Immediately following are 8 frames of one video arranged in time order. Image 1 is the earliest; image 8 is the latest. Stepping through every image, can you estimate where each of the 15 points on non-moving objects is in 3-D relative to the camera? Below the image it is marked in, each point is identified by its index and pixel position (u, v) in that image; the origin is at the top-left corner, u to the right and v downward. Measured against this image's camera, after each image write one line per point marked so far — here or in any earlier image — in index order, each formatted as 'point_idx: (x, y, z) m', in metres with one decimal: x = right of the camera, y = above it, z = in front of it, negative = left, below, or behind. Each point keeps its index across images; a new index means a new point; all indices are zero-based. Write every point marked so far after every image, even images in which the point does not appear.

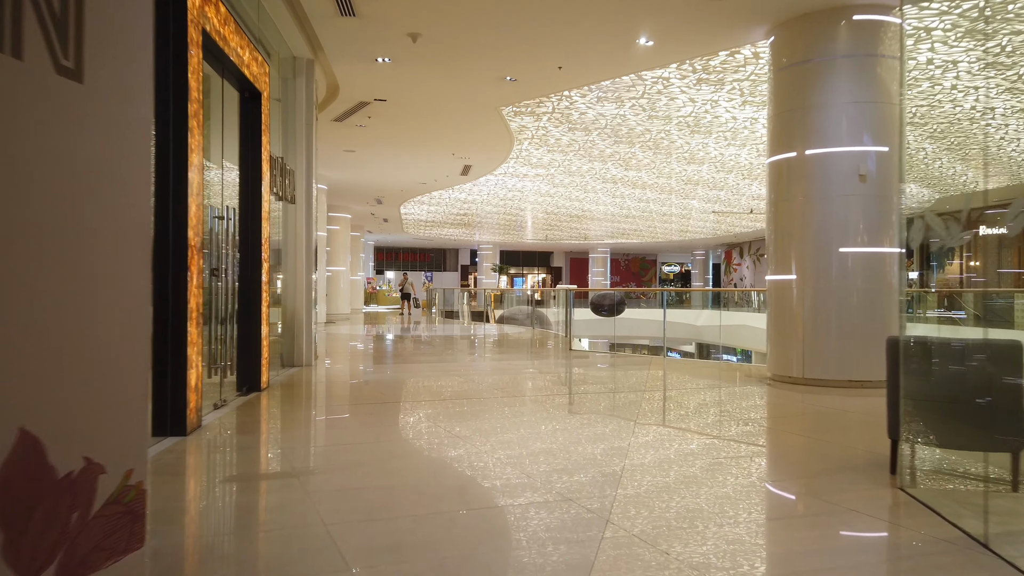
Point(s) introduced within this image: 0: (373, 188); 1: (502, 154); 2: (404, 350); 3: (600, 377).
0: (-3.0, +2.1, +15.9) m
1: (-0.2, +2.2, +12.1) m
2: (-1.7, -1.0, +12.5) m
3: (+1.1, -1.0, +9.3) m
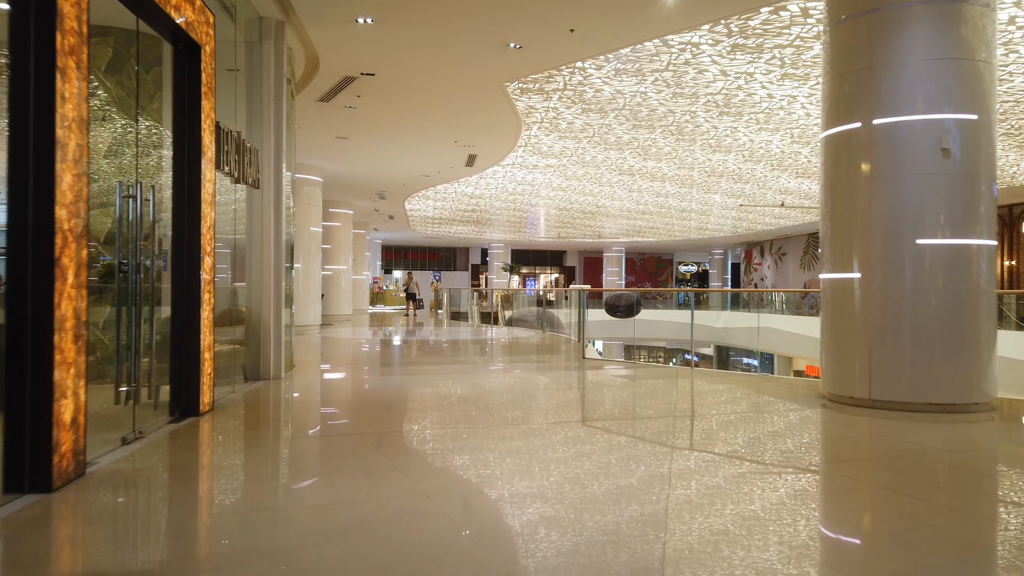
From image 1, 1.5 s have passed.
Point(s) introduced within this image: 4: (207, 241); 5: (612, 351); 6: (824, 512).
0: (-2.8, +2.1, +14.9) m
1: (-0.1, +2.2, +11.0) m
2: (-1.6, -1.0, +11.4) m
3: (+1.1, -1.0, +8.2) m
4: (-1.8, +0.3, +4.4) m
5: (+1.3, -0.8, +9.8) m
6: (+1.4, -1.0, +3.2) m
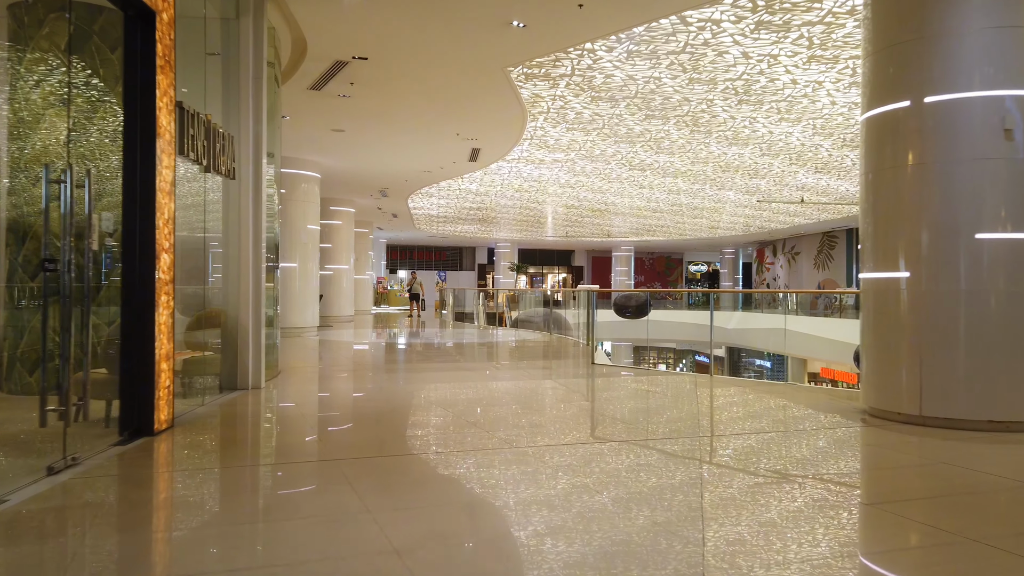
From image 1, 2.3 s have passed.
0: (-2.7, +2.1, +14.4) m
1: (0.0, +2.1, +10.5) m
2: (-1.5, -1.0, +10.9) m
3: (+1.2, -1.0, +7.7) m
4: (-1.8, +0.3, +3.9) m
5: (+1.3, -0.8, +9.2) m
6: (+1.4, -1.0, +2.7) m
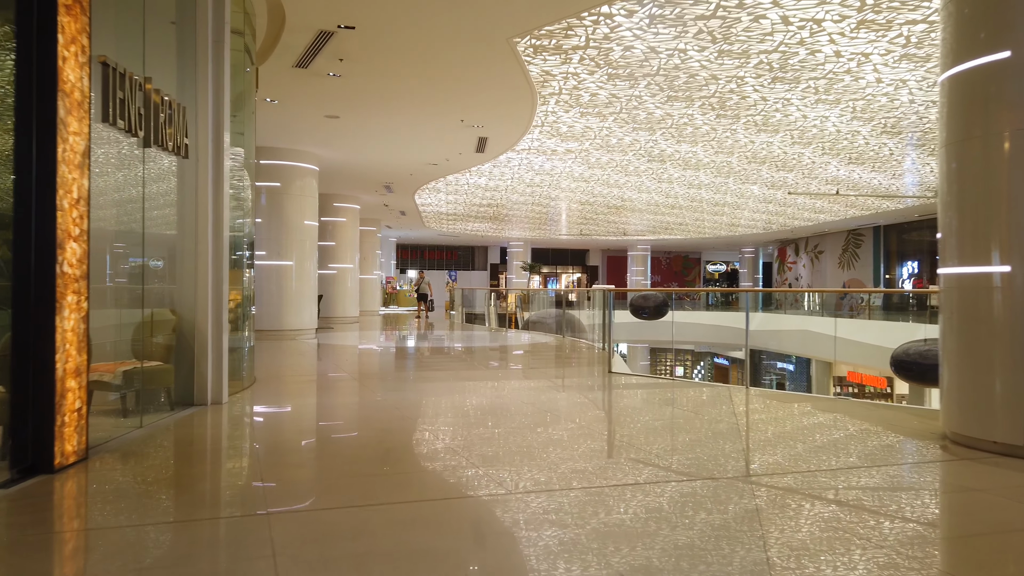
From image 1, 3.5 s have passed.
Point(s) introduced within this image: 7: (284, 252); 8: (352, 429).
0: (-2.5, +2.1, +13.6) m
1: (+0.1, +2.2, +9.6) m
2: (-1.4, -1.0, +10.1) m
3: (+1.3, -1.0, +6.8) m
4: (-1.8, +0.3, +3.1) m
5: (+1.4, -0.8, +8.4) m
6: (+1.3, -1.0, +1.8) m
7: (-3.5, +0.6, +11.4) m
8: (-1.1, -0.9, +4.8) m
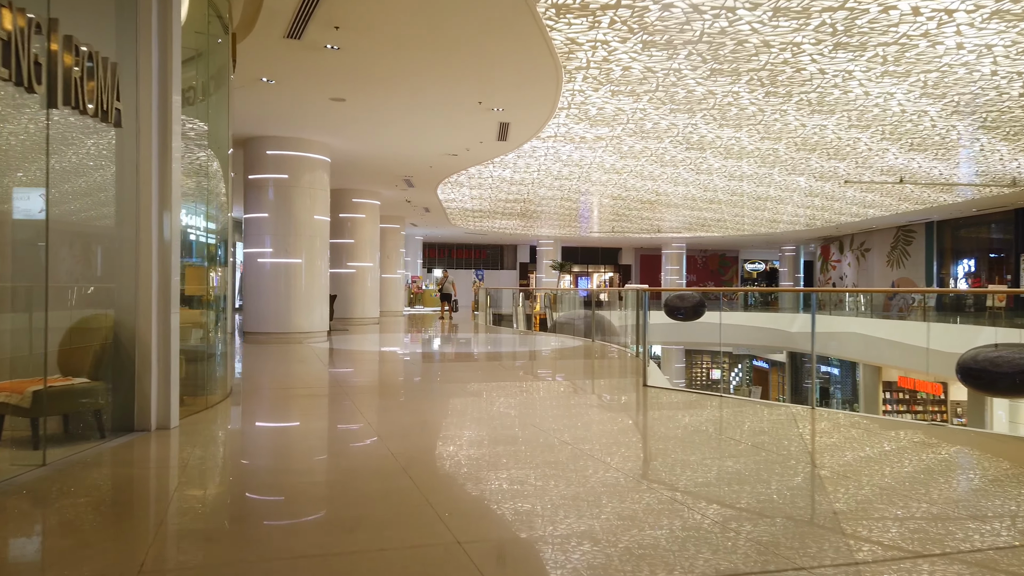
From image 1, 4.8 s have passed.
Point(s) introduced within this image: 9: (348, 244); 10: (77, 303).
0: (-2.0, +2.1, +12.8) m
1: (+0.4, +2.2, +8.7) m
2: (-1.1, -1.0, +9.3) m
3: (+1.4, -1.0, +5.8) m
4: (-1.8, +0.3, +2.2) m
5: (+1.6, -0.8, +7.4) m
6: (+1.3, -1.0, +0.9) m
7: (-3.2, +0.6, +10.7) m
8: (-1.0, -0.9, +3.9) m
9: (-3.4, +0.9, +15.5) m
10: (-2.0, -0.1, +3.6) m
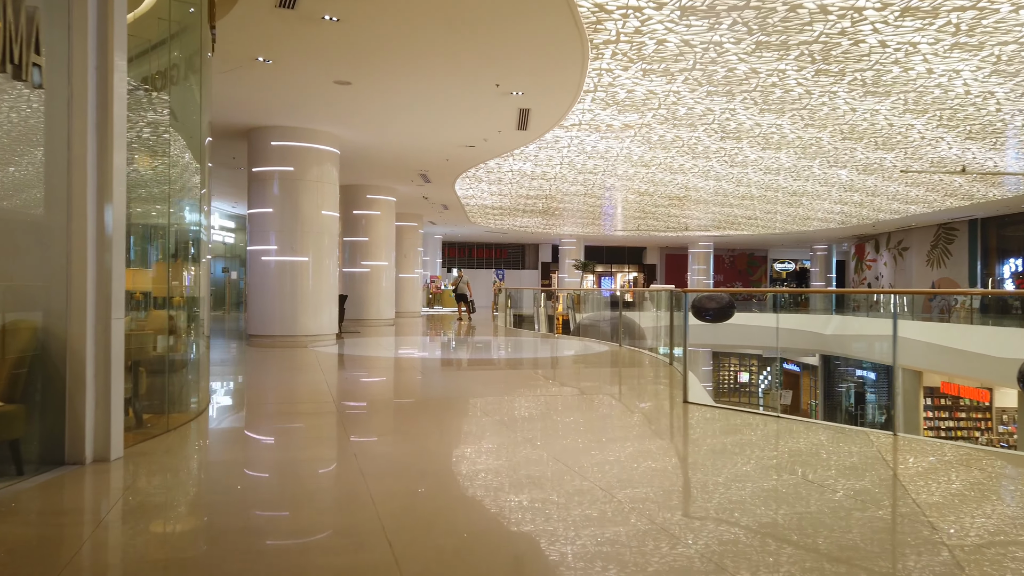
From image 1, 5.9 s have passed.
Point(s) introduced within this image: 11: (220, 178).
0: (-1.7, +2.1, +12.1) m
1: (+0.6, +2.2, +8.0) m
2: (-0.9, -1.0, +8.5) m
3: (+1.5, -1.0, +5.1) m
4: (-1.8, +0.3, +1.6) m
5: (+1.8, -0.8, +6.6) m
6: (+1.2, -1.0, +0.1) m
7: (-2.9, +0.6, +10.0) m
8: (-0.9, -0.9, +3.2) m
9: (-3.0, +0.9, +14.8) m
10: (-2.0, -0.1, +2.9) m
11: (-5.3, +2.0, +13.5) m
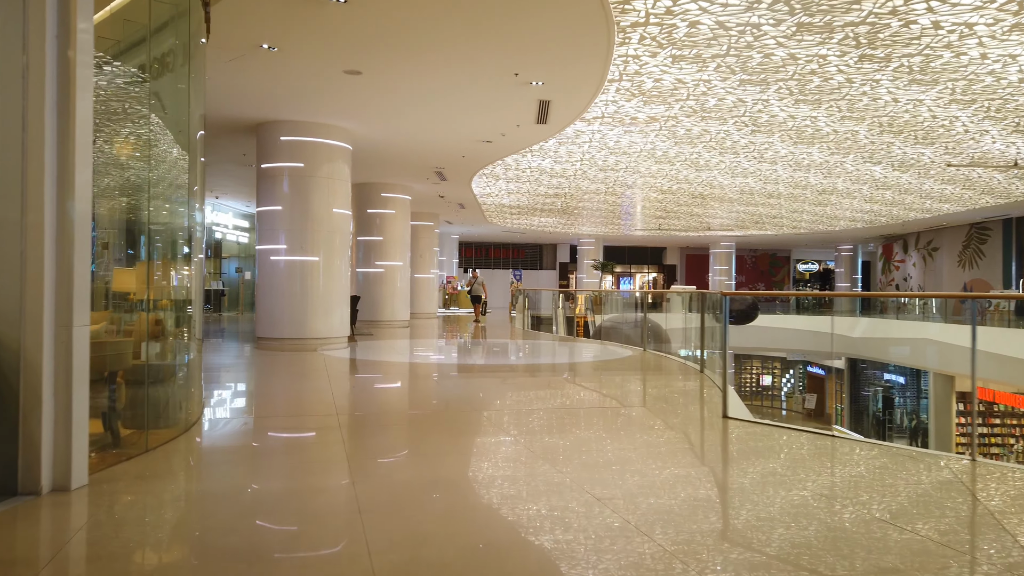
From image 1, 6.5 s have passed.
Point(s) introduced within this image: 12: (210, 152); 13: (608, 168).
0: (-1.4, +2.1, +11.7) m
1: (+0.8, +2.1, +7.5) m
2: (-0.7, -1.0, +8.1) m
3: (+1.7, -1.0, +4.6) m
4: (-1.7, +0.3, +1.1) m
5: (+2.0, -0.8, +6.1) m
6: (+1.3, -1.0, -0.4) m
7: (-2.6, +0.5, +9.6) m
8: (-0.8, -0.9, +2.8) m
9: (-2.6, +0.9, +14.4) m
10: (-1.9, -0.1, +2.5) m
11: (-5.0, +2.0, +13.2) m
12: (-4.6, +2.1, +11.2) m
13: (+1.8, +2.2, +13.5) m
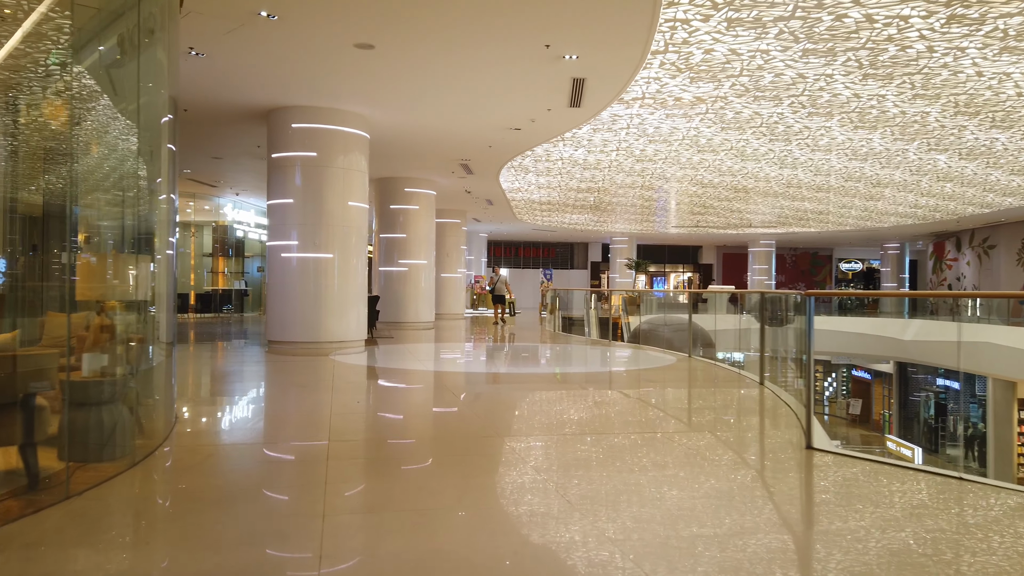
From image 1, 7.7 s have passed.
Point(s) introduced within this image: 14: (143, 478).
0: (-0.9, +2.1, +10.9) m
1: (+1.1, +2.1, +6.6) m
2: (-0.4, -1.0, +7.3) m
3: (+1.8, -1.0, +3.7) m
4: (-1.7, +0.3, +0.4) m
5: (+2.2, -0.8, +5.2) m
6: (+1.2, -1.0, -1.3) m
7: (-2.3, +0.6, +8.9) m
8: (-0.7, -0.9, +2.0) m
9: (-2.1, +0.9, +13.7) m
10: (-1.8, -0.1, +1.8) m
11: (-4.5, +2.0, +12.5) m
12: (-4.1, +2.1, +10.5) m
13: (+2.3, +2.2, +12.6) m
14: (-1.6, -0.8, +3.2) m
